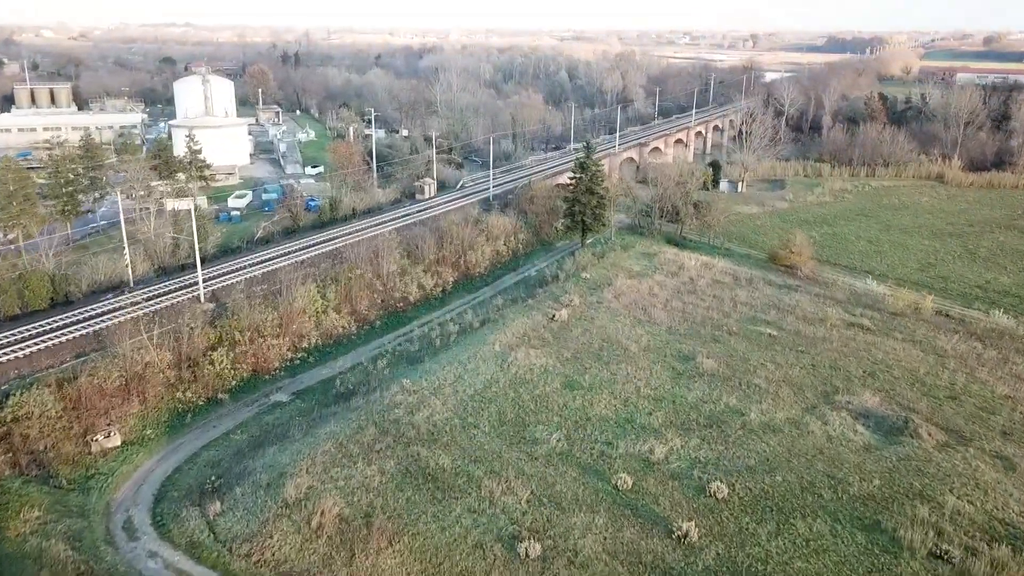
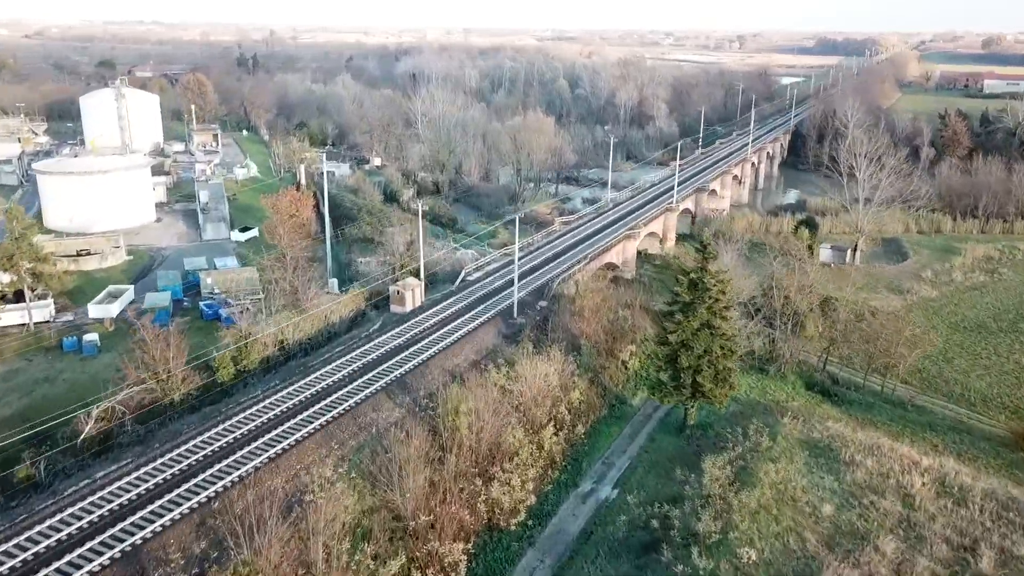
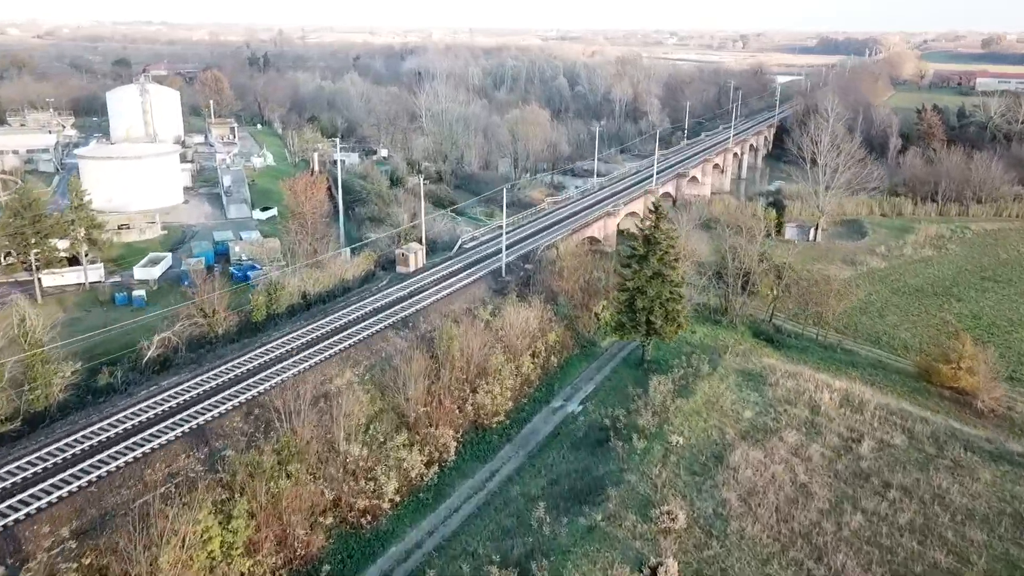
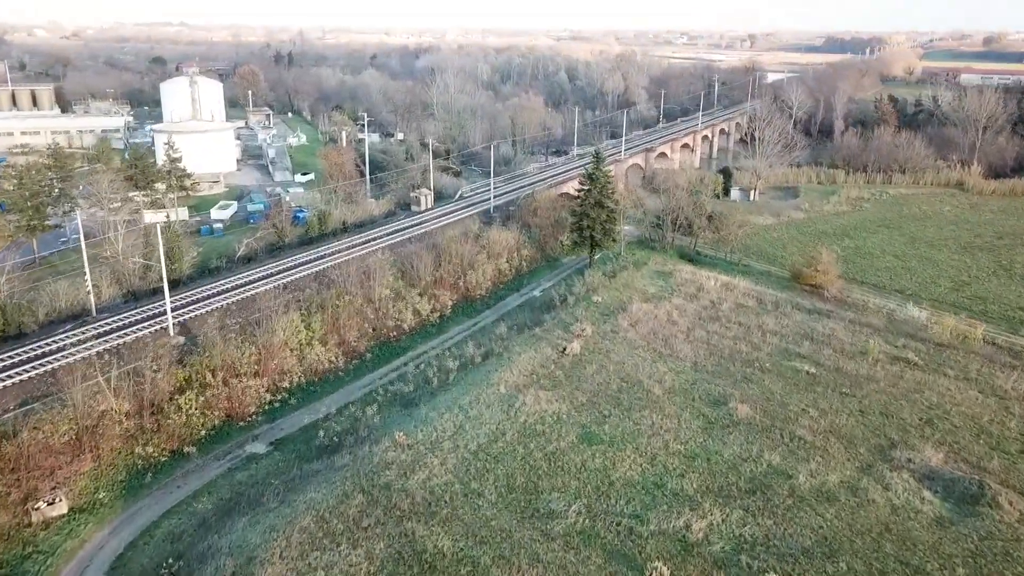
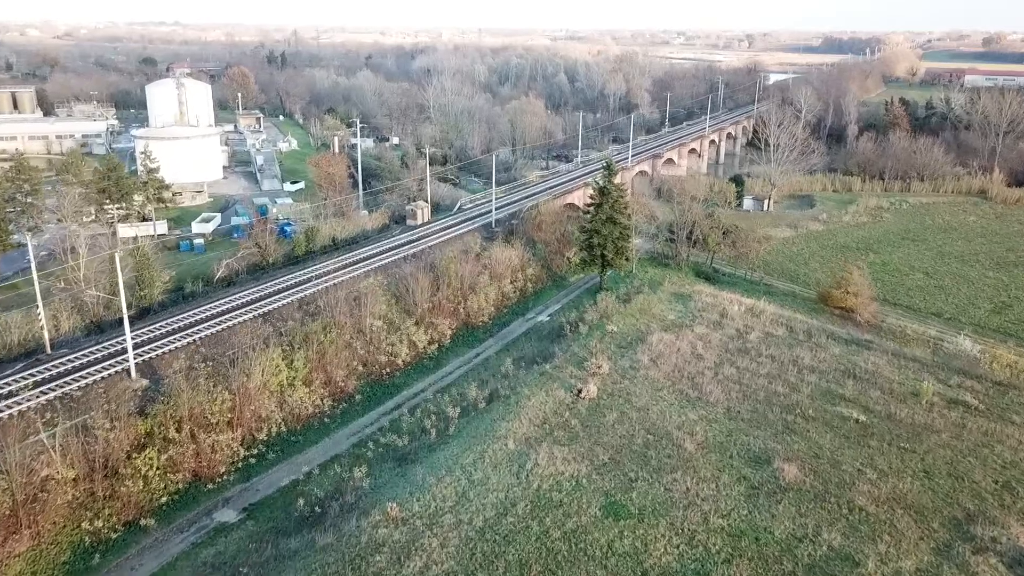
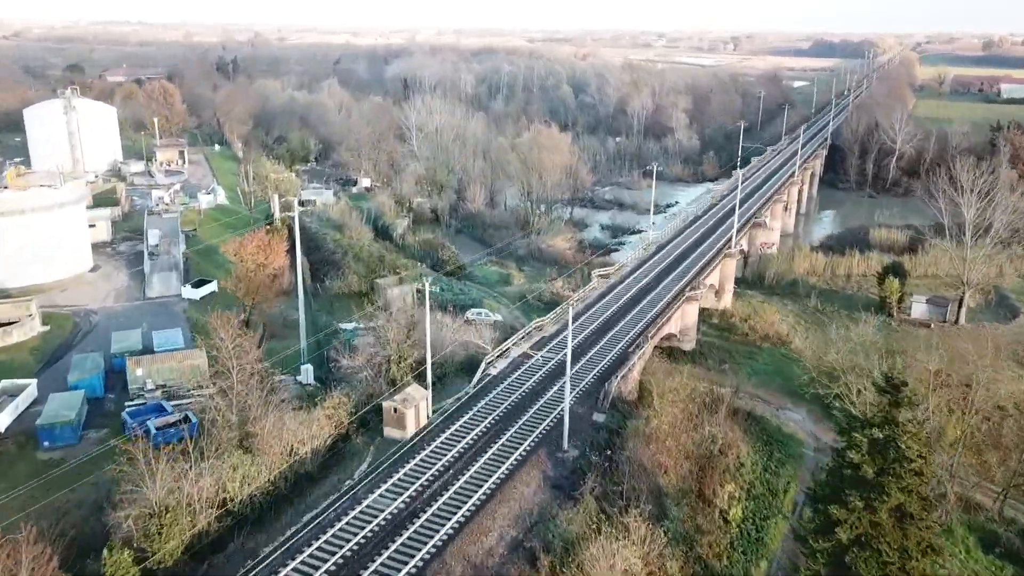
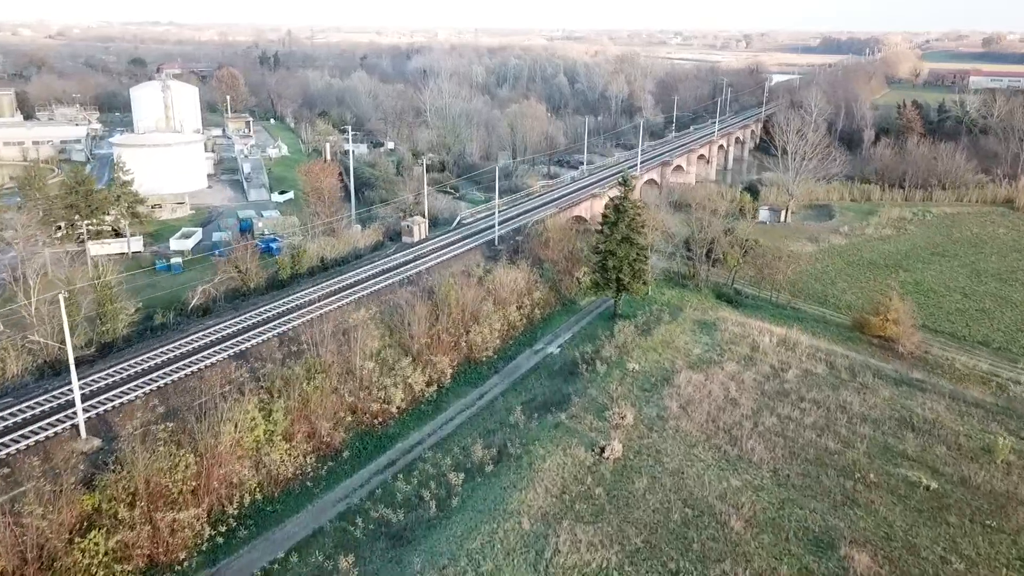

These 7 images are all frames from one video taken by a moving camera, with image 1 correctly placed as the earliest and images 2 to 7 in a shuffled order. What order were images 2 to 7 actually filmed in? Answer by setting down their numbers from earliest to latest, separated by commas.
4, 5, 7, 3, 2, 6
